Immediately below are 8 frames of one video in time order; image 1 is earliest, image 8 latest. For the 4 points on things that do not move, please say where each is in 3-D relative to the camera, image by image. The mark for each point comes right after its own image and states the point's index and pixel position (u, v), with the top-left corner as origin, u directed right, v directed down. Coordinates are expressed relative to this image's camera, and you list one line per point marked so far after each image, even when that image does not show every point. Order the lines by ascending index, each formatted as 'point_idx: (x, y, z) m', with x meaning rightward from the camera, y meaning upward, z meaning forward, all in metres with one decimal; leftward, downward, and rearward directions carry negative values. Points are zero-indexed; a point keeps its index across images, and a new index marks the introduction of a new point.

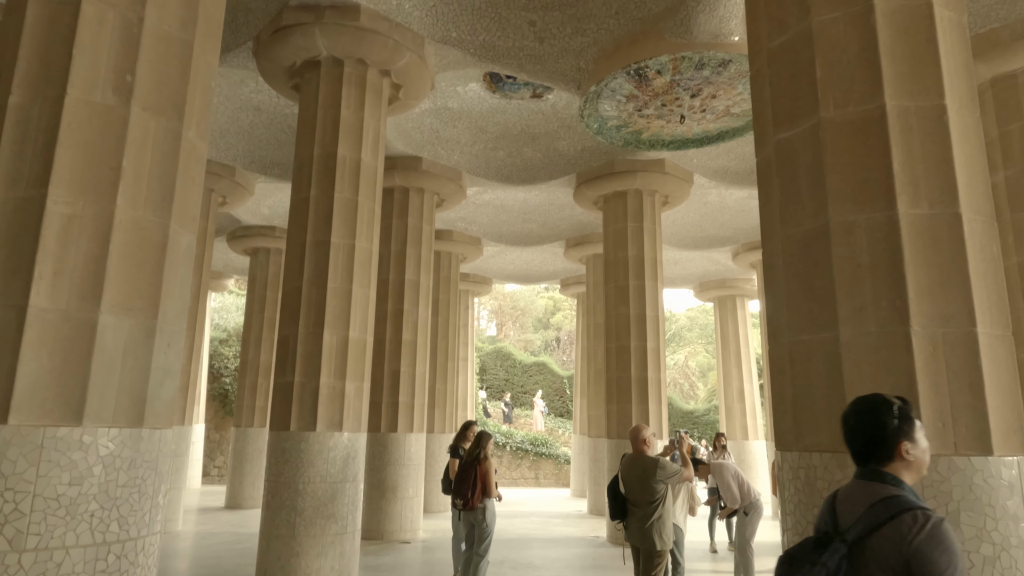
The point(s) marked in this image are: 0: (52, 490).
0: (-2.7, -1.2, +3.9) m
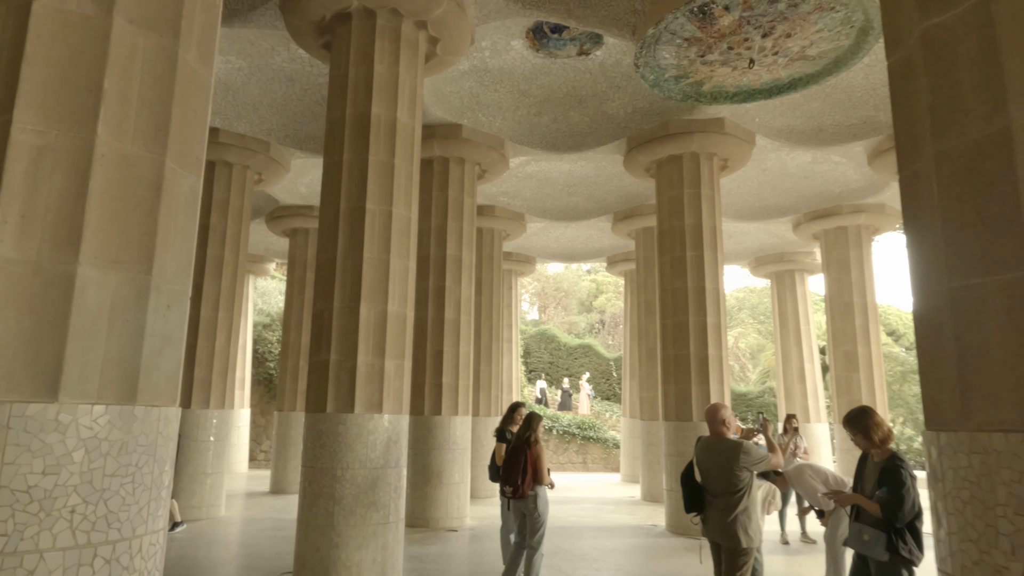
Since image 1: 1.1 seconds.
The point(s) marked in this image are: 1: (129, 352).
0: (-2.3, -0.9, +3.2) m
1: (-2.1, -0.4, +3.6) m
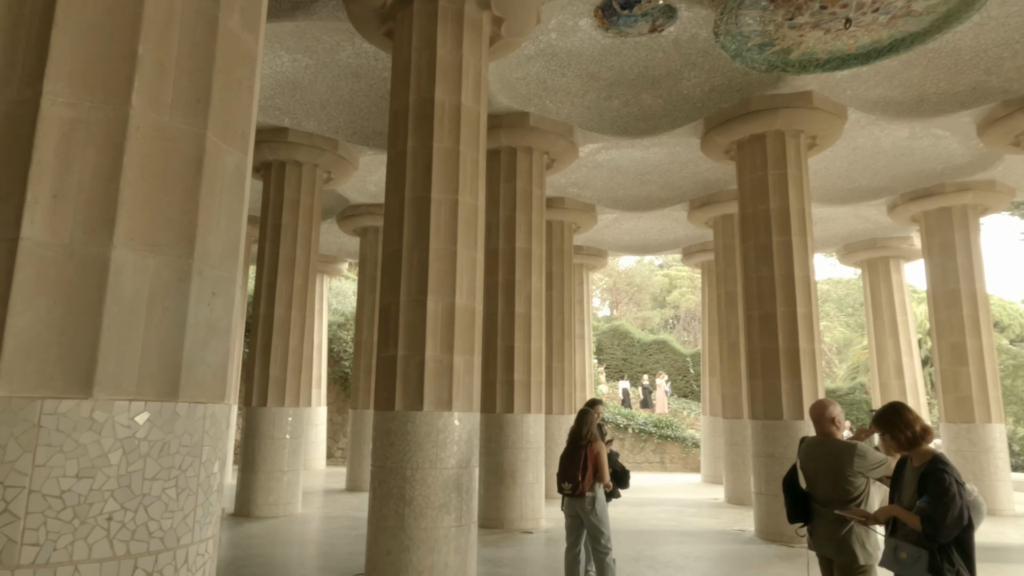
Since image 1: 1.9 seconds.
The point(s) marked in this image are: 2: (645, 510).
0: (-2.0, -0.9, +2.9) m
1: (-1.7, -0.3, +3.3) m
2: (+3.1, -5.2, +15.7) m
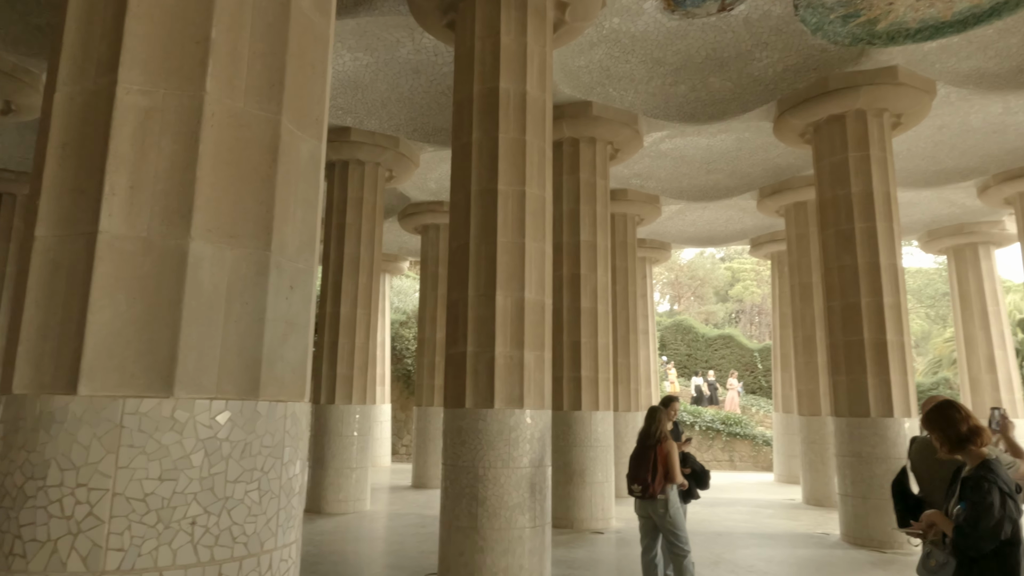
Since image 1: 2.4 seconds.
0: (-1.6, -0.8, +2.8) m
1: (-1.2, -0.2, +3.1) m
2: (+4.7, -5.1, +15.1) m
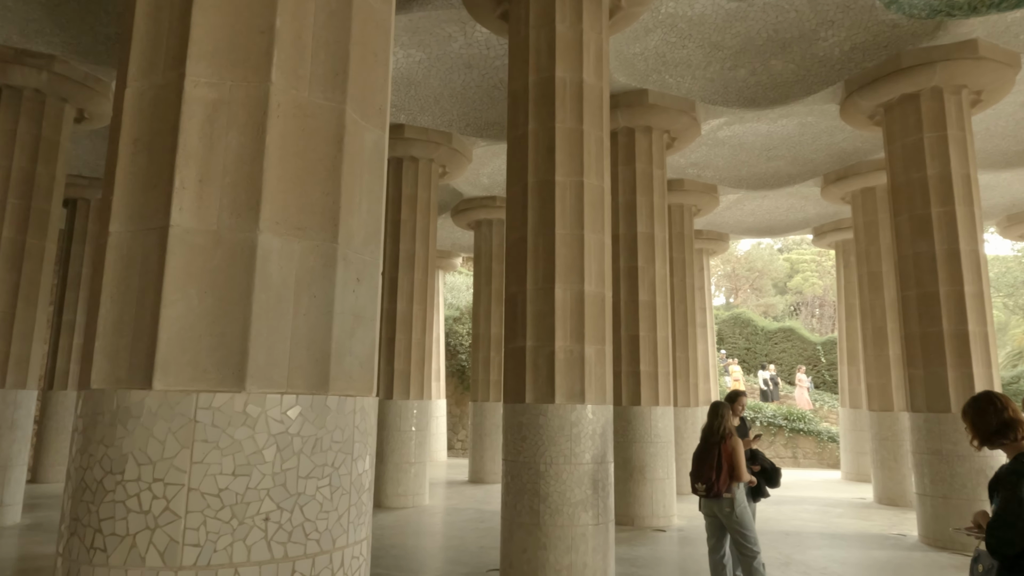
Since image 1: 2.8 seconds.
0: (-1.2, -0.8, +2.7) m
1: (-0.9, -0.2, +3.1) m
2: (+6.0, -4.9, +14.6) m
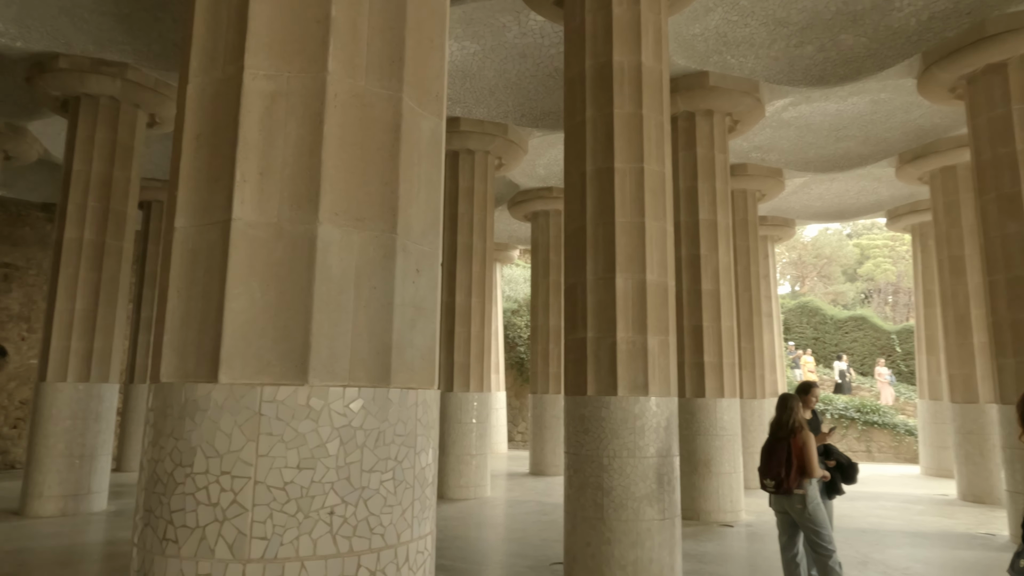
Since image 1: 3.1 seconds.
0: (-1.0, -0.8, +2.7) m
1: (-0.6, -0.2, +3.0) m
2: (+7.3, -4.6, +14.0) m
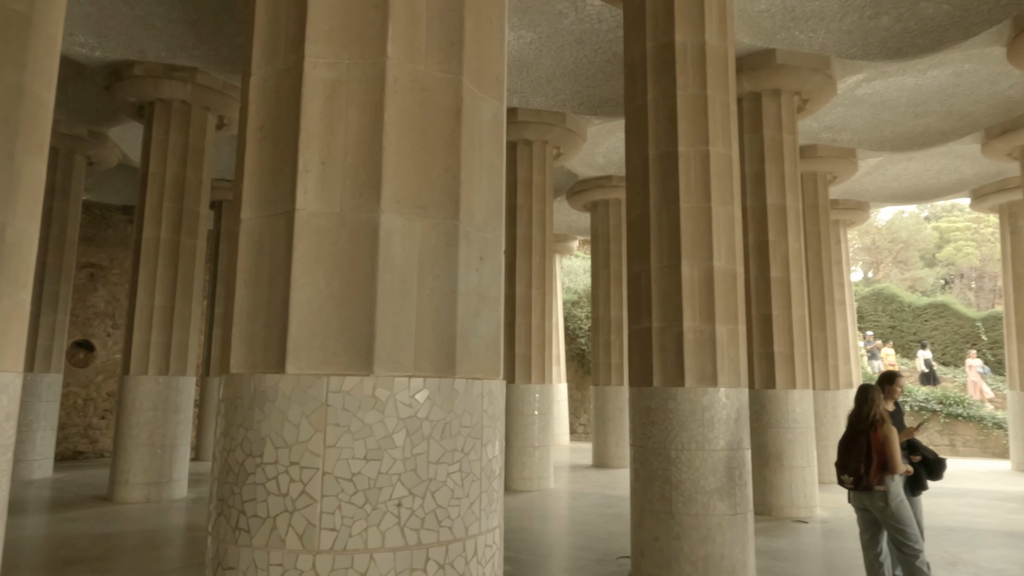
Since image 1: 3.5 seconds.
0: (-0.7, -0.7, +2.7) m
1: (-0.3, -0.1, +3.0) m
2: (+8.6, -4.3, +13.2) m
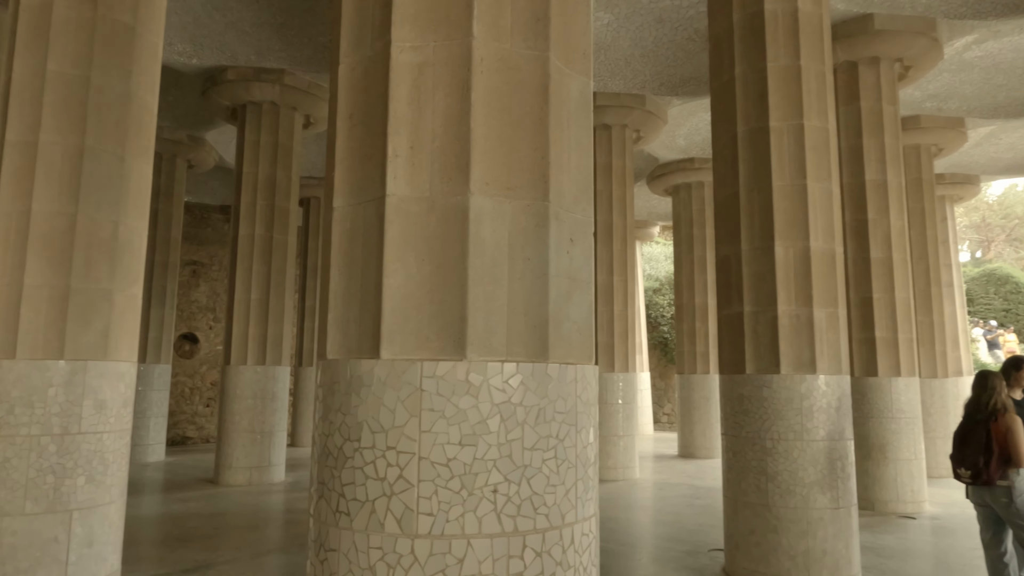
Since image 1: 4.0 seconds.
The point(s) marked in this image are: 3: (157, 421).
0: (-0.3, -0.7, +2.7) m
1: (+0.1, 0.0, +2.9) m
2: (+10.2, -3.9, +12.1) m
3: (-8.4, -3.2, +15.8) m
